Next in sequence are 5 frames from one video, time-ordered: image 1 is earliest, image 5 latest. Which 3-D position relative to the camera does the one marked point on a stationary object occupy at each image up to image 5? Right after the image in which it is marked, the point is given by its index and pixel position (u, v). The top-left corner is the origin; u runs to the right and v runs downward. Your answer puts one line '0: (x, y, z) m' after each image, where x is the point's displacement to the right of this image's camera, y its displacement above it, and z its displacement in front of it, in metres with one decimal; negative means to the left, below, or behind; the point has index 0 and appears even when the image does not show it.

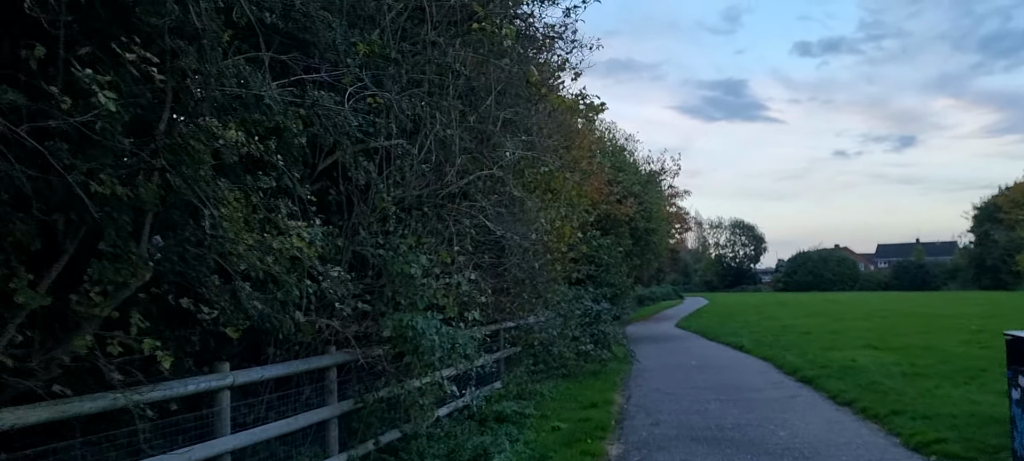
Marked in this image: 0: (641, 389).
0: (+2.2, -2.7, +14.6) m
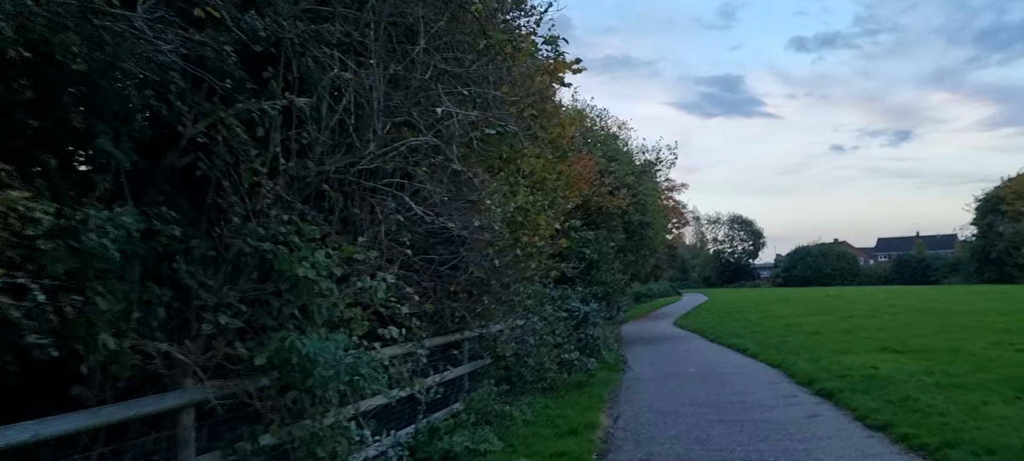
0: (+1.7, -2.6, +12.5) m
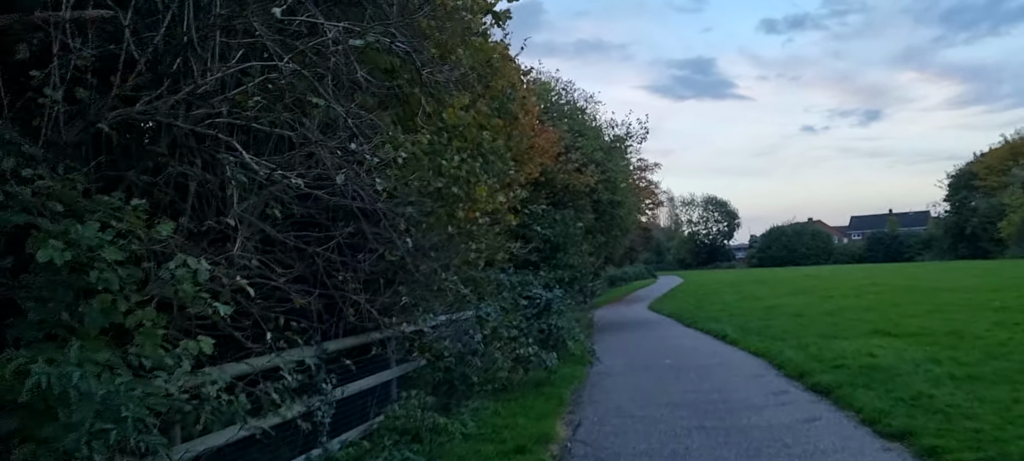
0: (+1.0, -2.2, +10.7) m
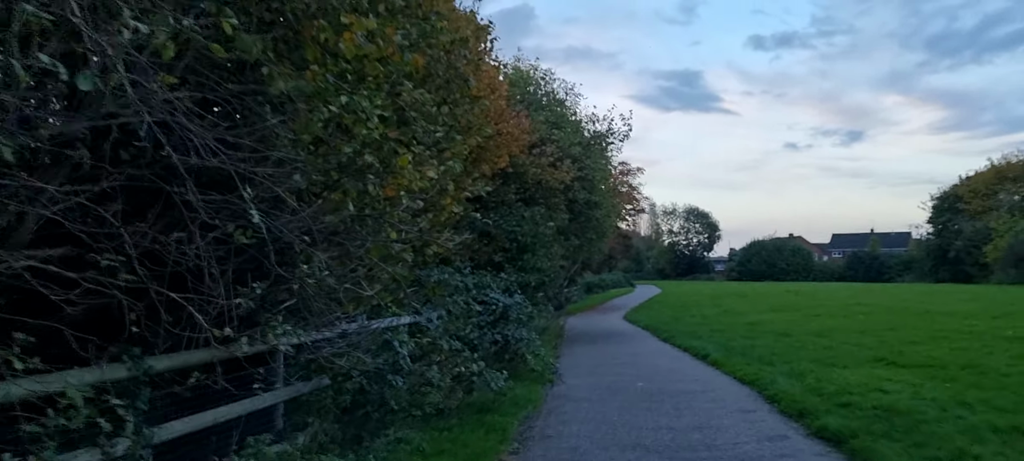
0: (+0.3, -2.2, +8.5) m
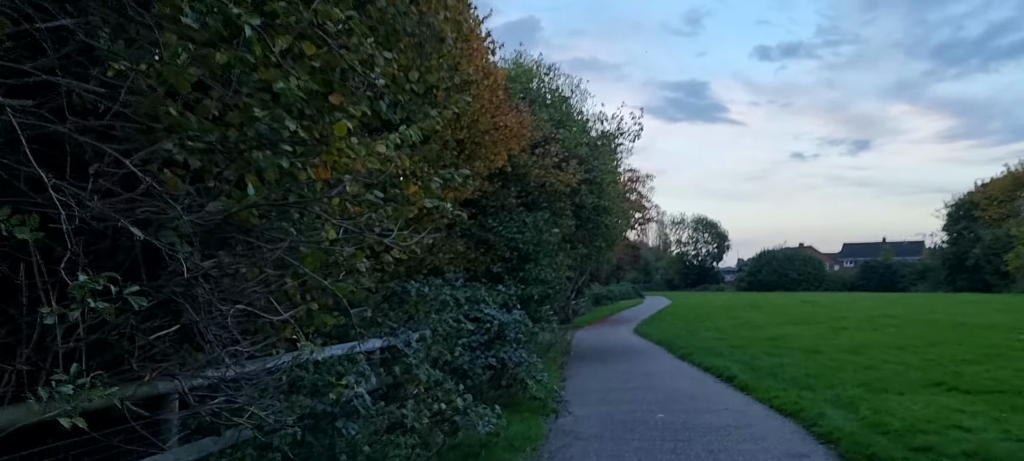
0: (+0.3, -2.2, +6.5) m
